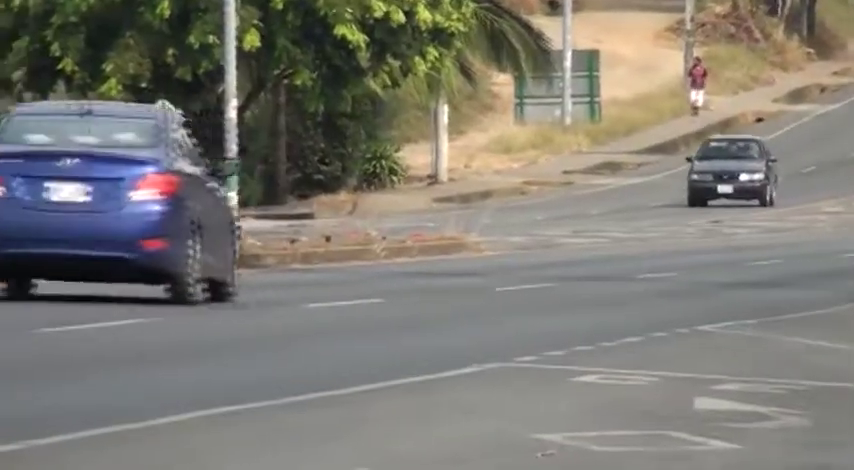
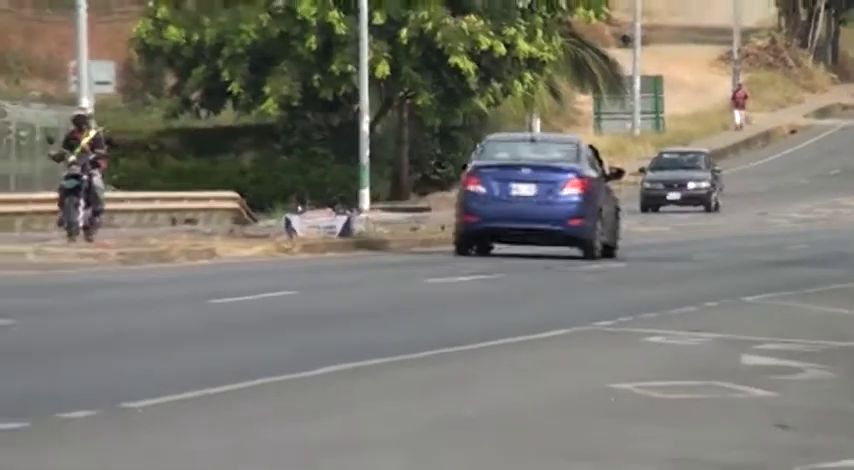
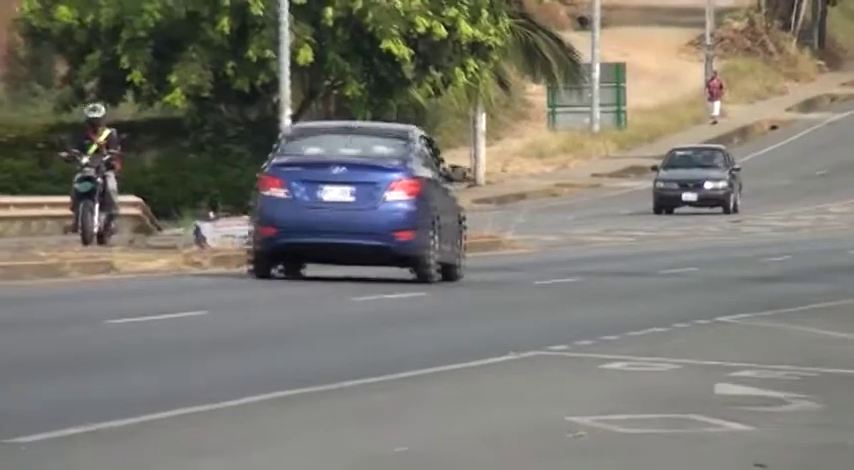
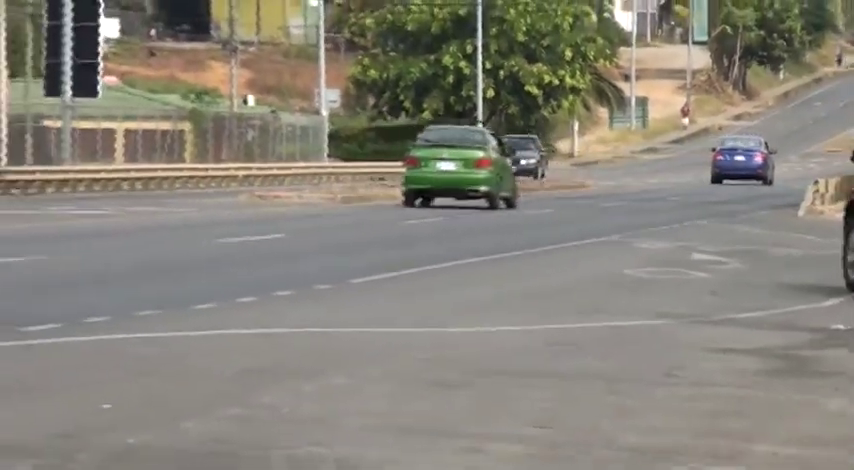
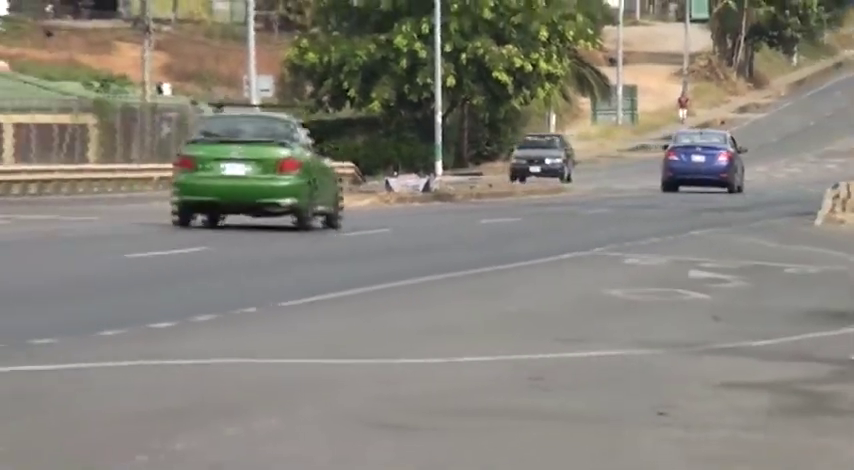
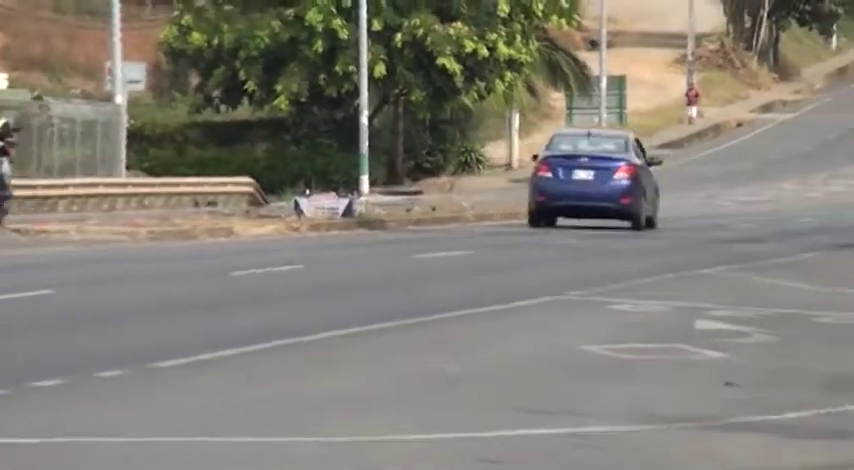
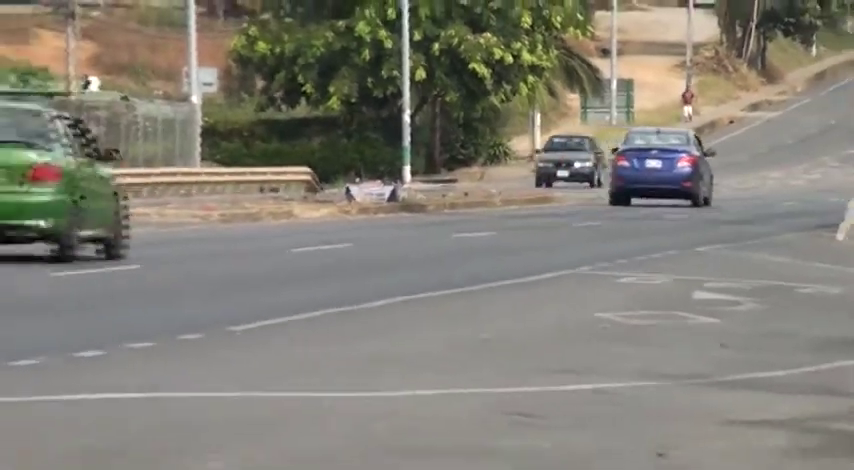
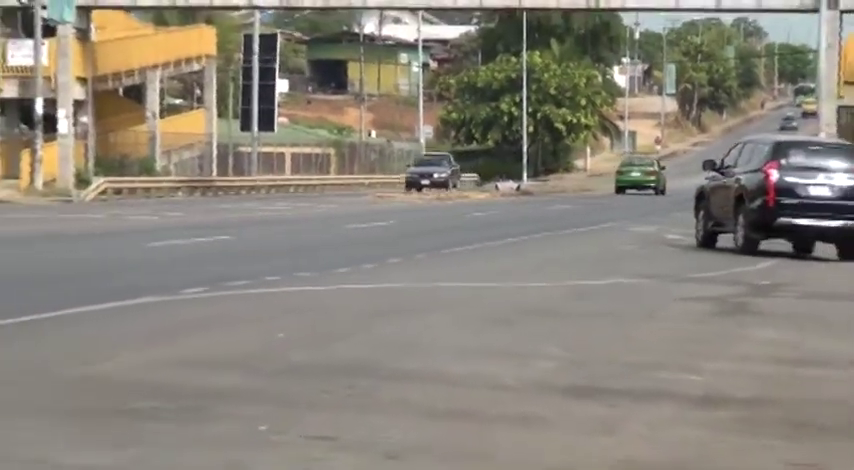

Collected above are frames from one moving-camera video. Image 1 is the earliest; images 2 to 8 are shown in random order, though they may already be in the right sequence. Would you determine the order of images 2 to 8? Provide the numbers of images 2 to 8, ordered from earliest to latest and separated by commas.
3, 2, 6, 7, 5, 4, 8
